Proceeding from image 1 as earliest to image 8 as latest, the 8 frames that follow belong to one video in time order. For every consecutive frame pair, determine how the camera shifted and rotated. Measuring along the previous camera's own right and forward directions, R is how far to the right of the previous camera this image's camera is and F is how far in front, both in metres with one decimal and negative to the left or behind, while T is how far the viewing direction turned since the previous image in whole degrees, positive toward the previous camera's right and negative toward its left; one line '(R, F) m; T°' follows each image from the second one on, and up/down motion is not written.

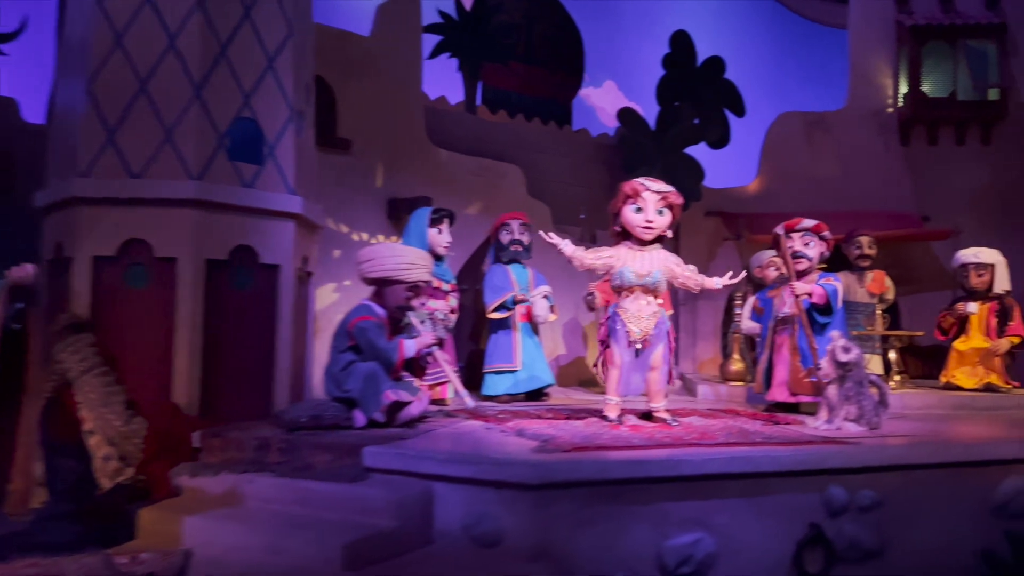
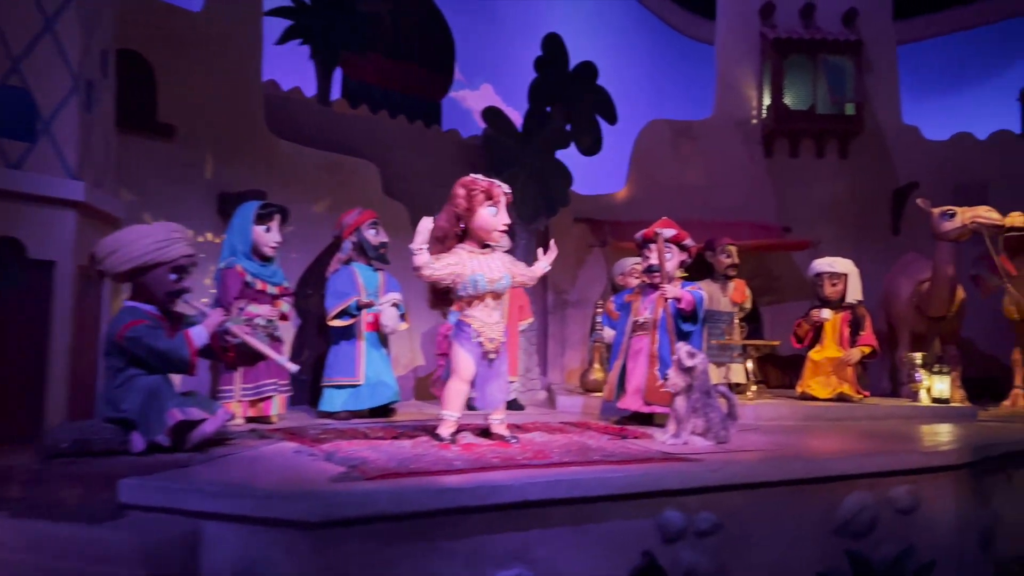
(+0.3, +0.4) m; +8°
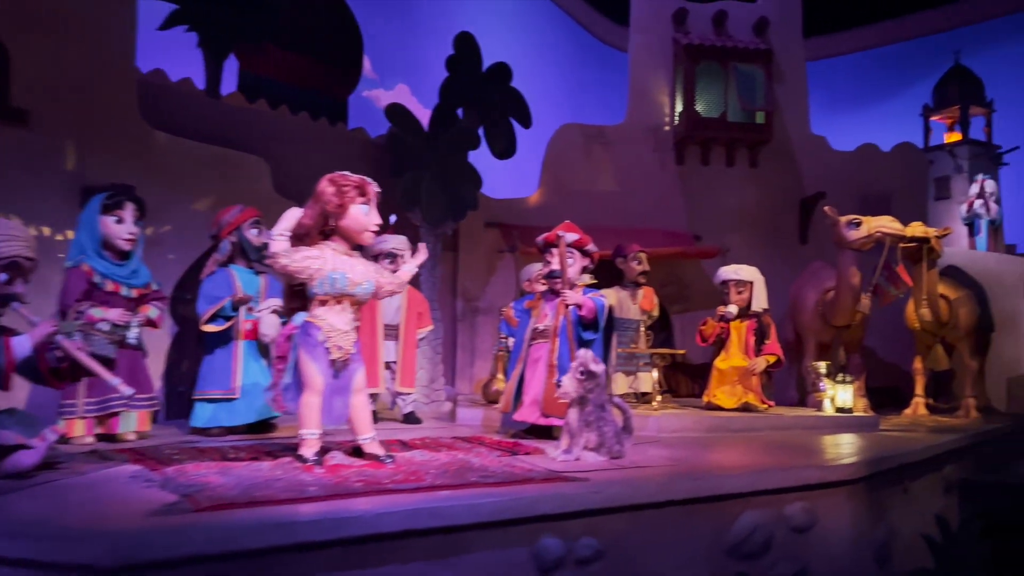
(+0.2, +0.3) m; +5°
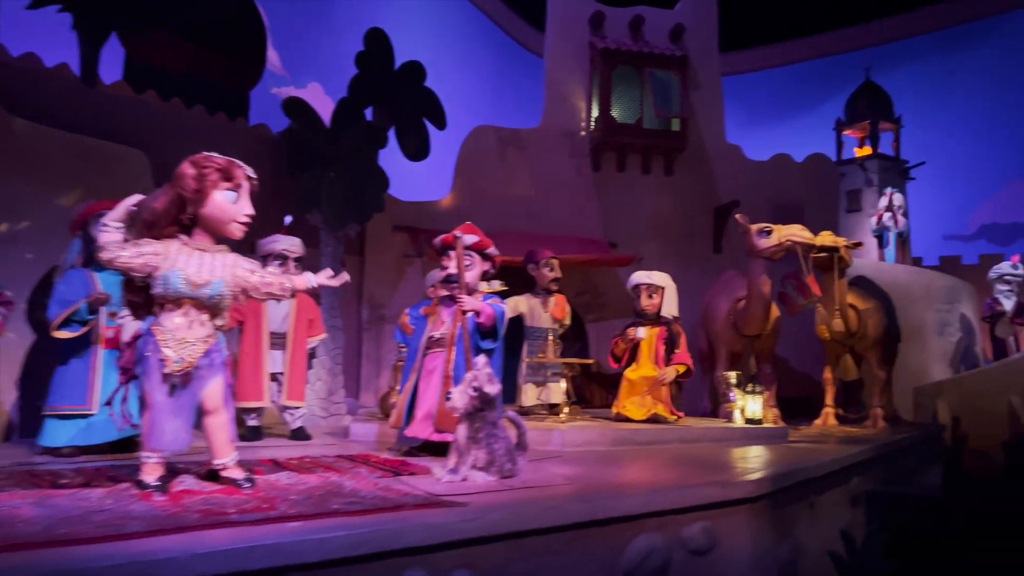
(+0.2, +0.3) m; +5°
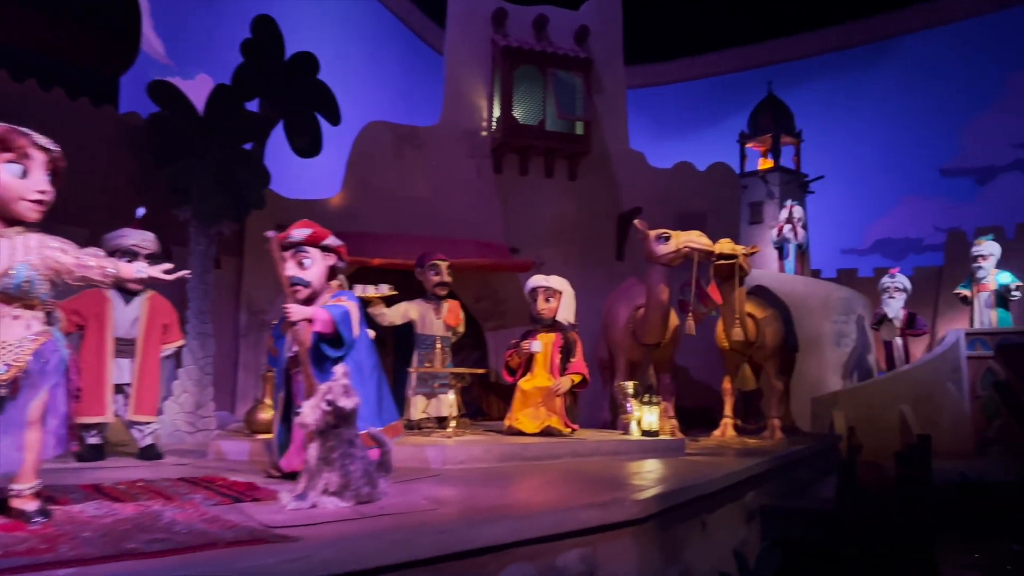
(+0.2, +0.3) m; +6°
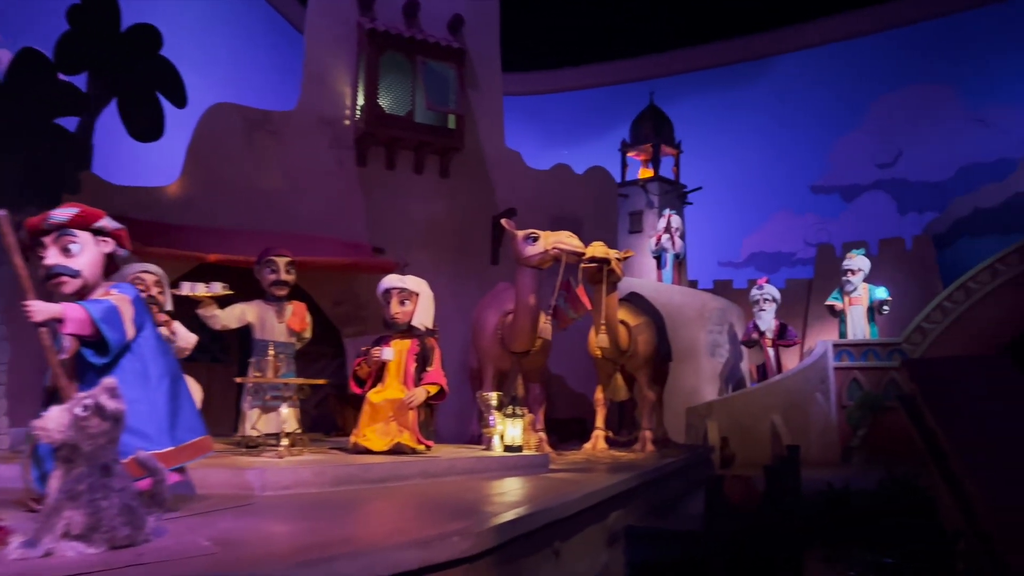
(+0.2, +0.5) m; +8°
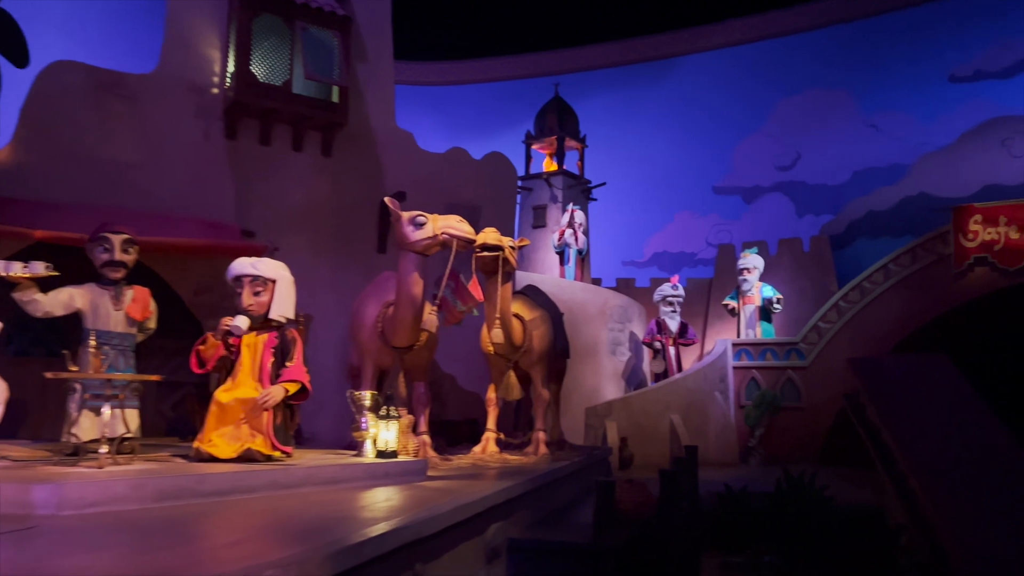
(+0.2, +0.5) m; +7°
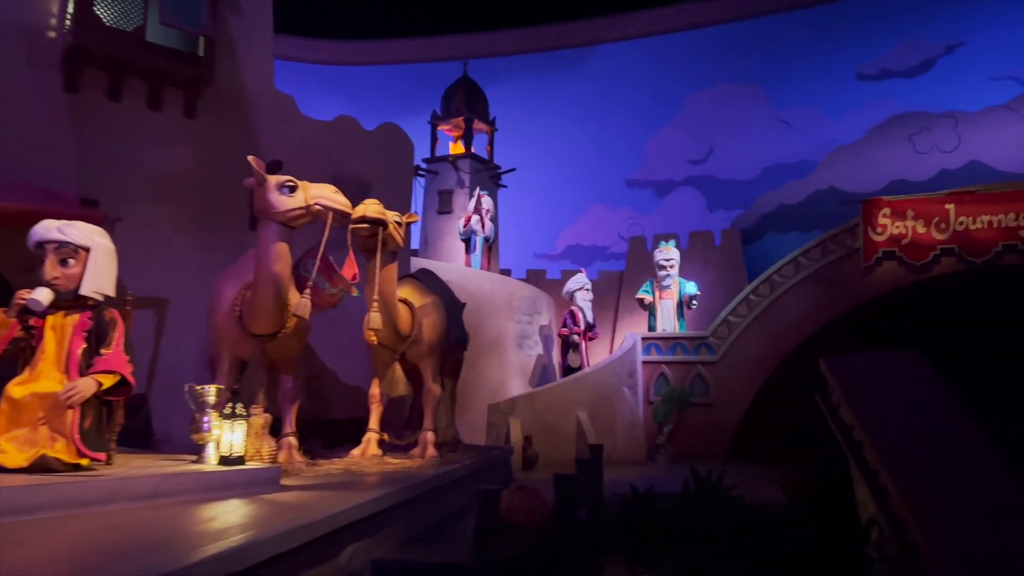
(+0.2, +0.6) m; +6°
